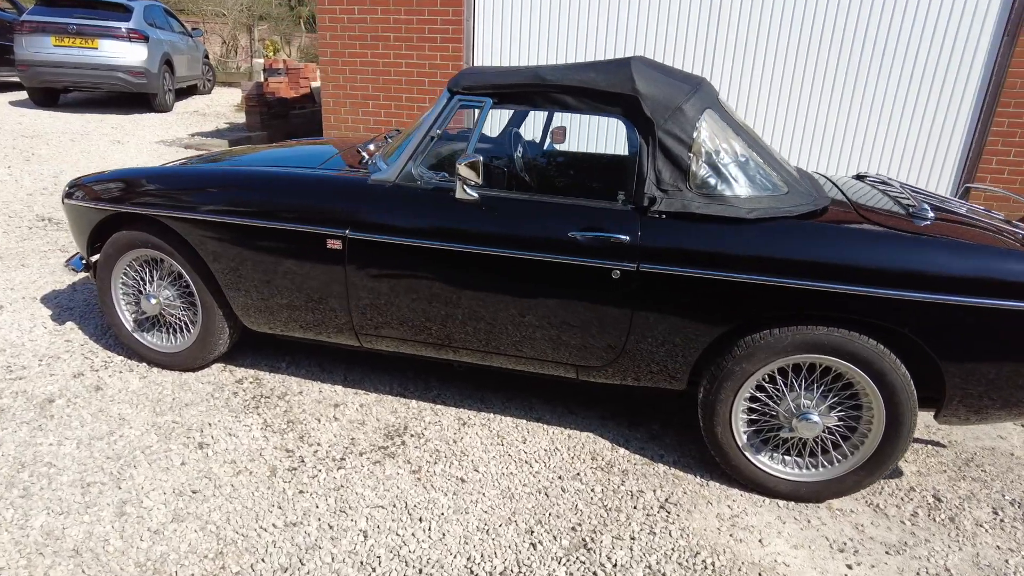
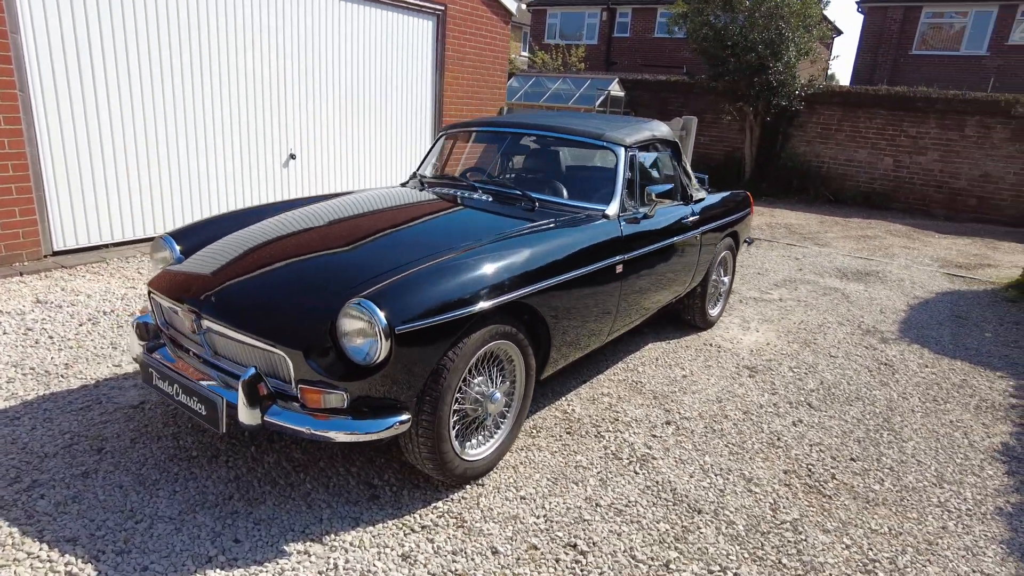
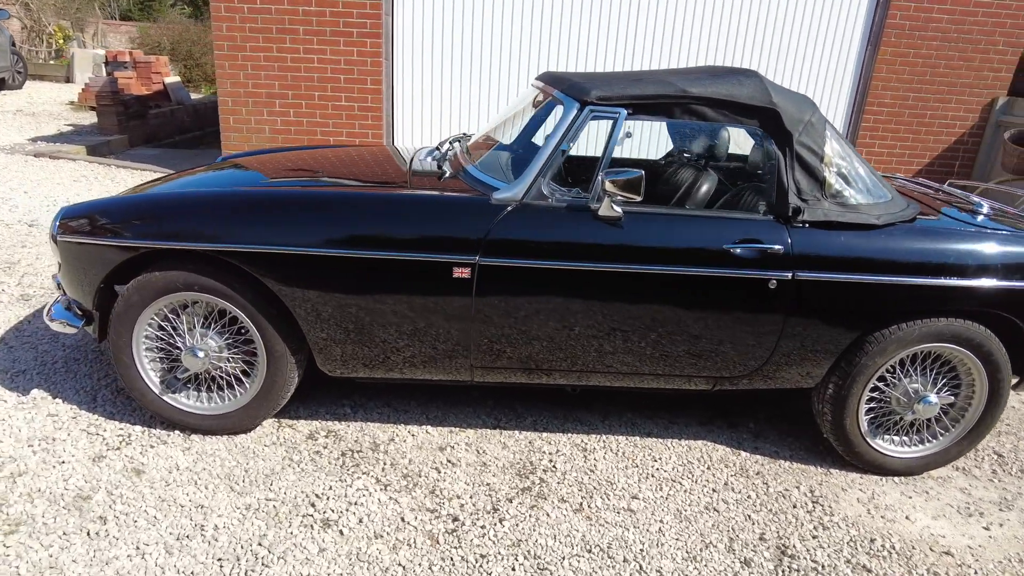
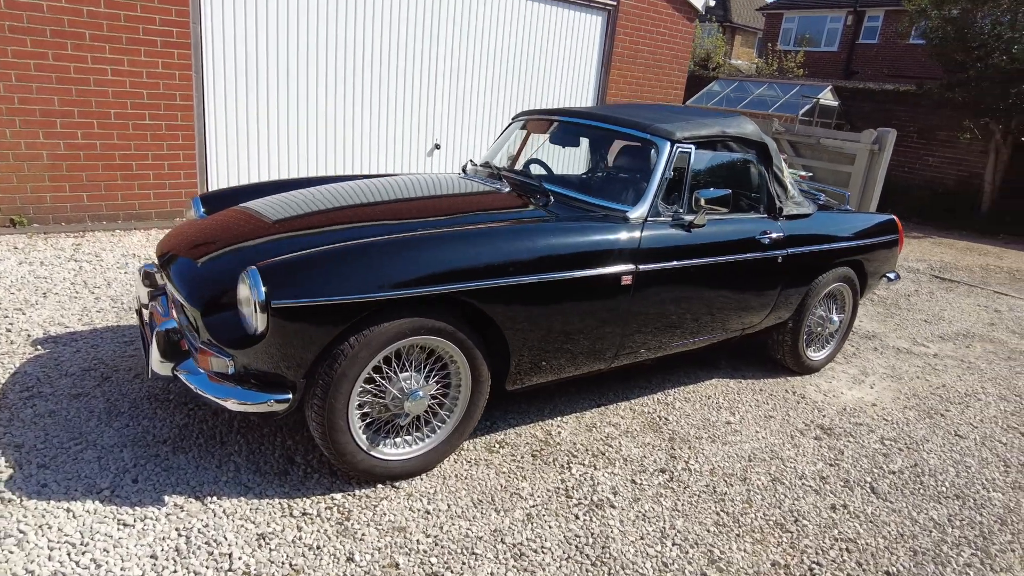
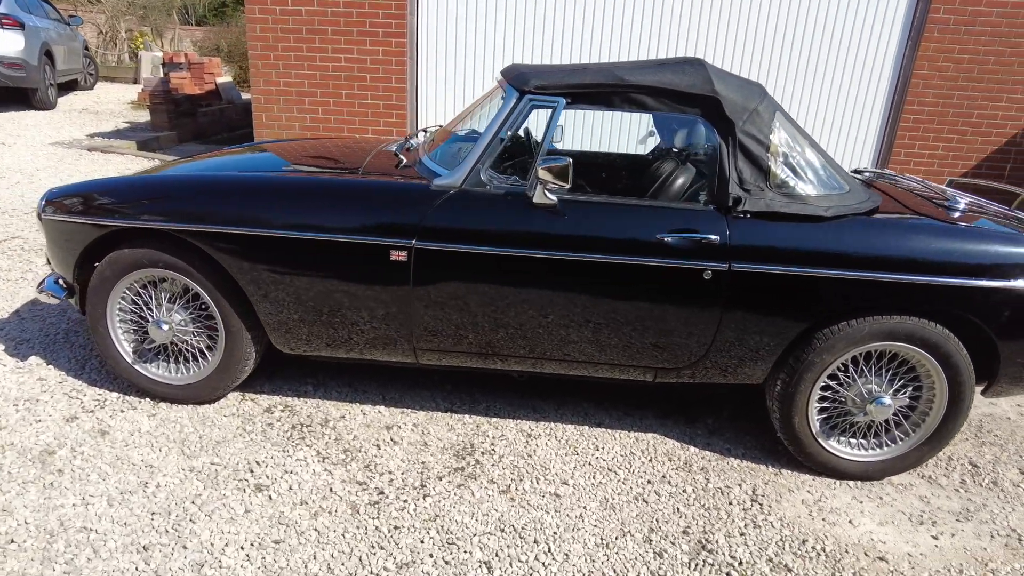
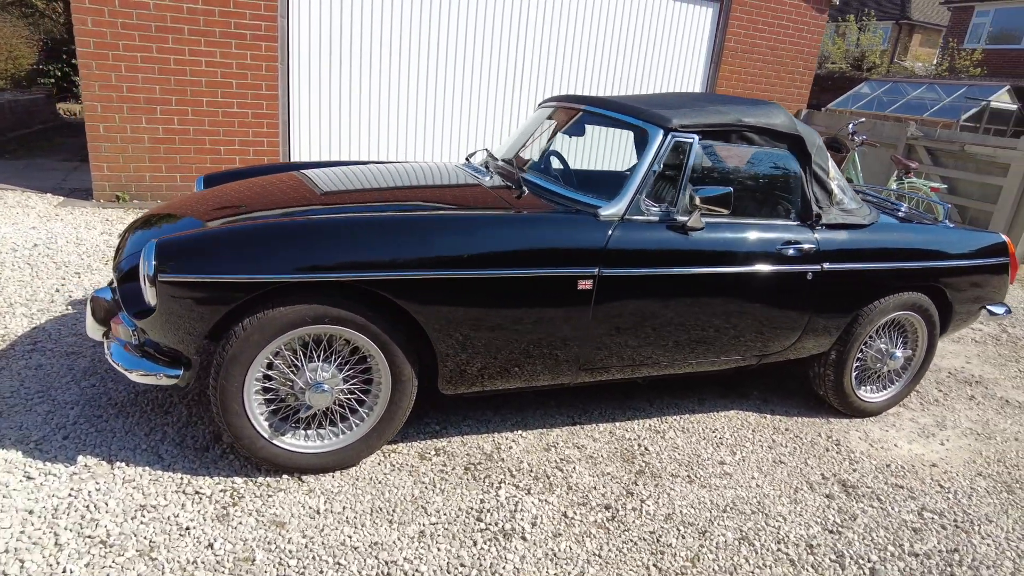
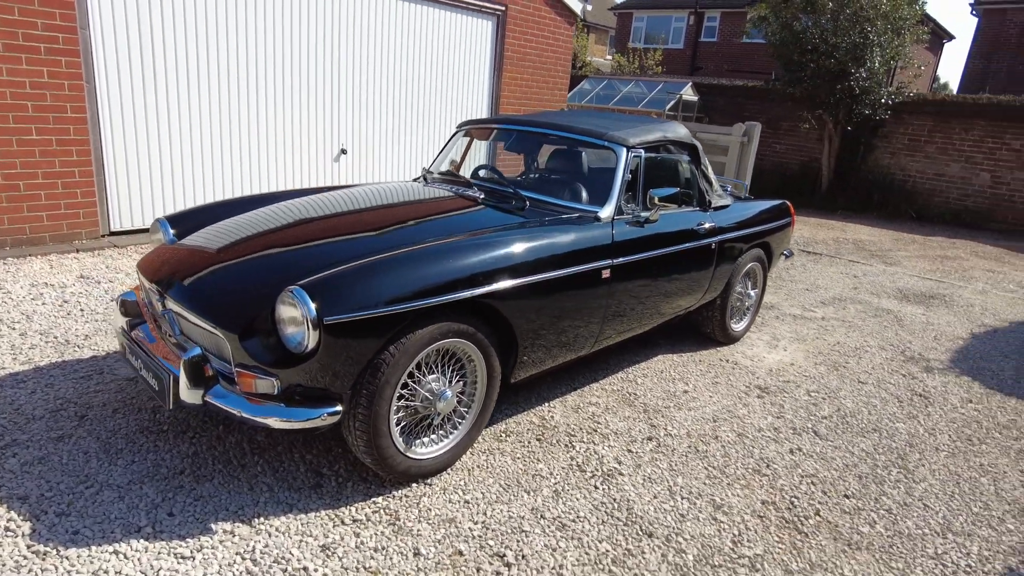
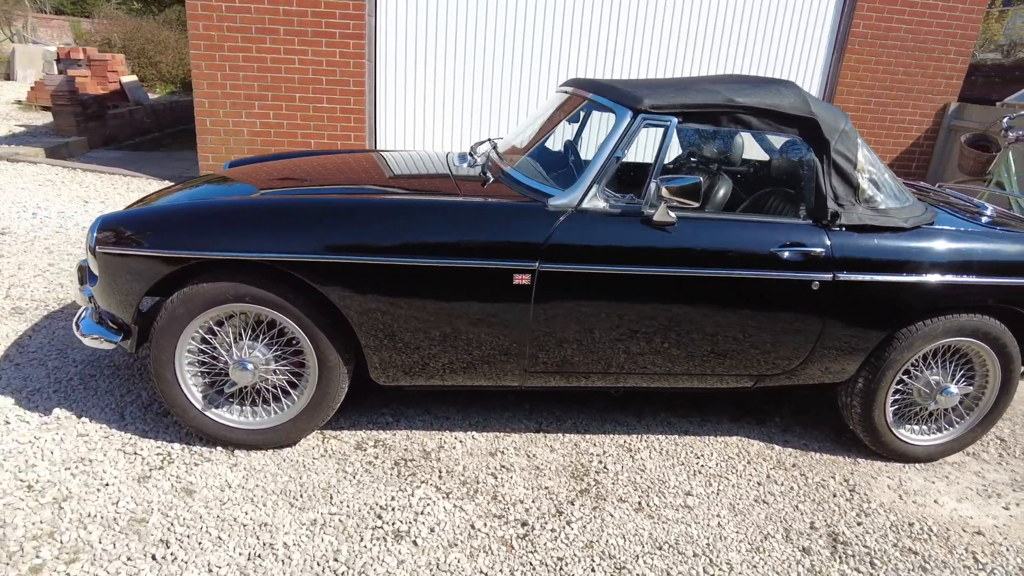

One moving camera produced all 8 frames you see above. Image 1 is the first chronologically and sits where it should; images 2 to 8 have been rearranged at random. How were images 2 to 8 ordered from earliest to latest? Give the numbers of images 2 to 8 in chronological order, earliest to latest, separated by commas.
5, 3, 8, 6, 4, 7, 2
